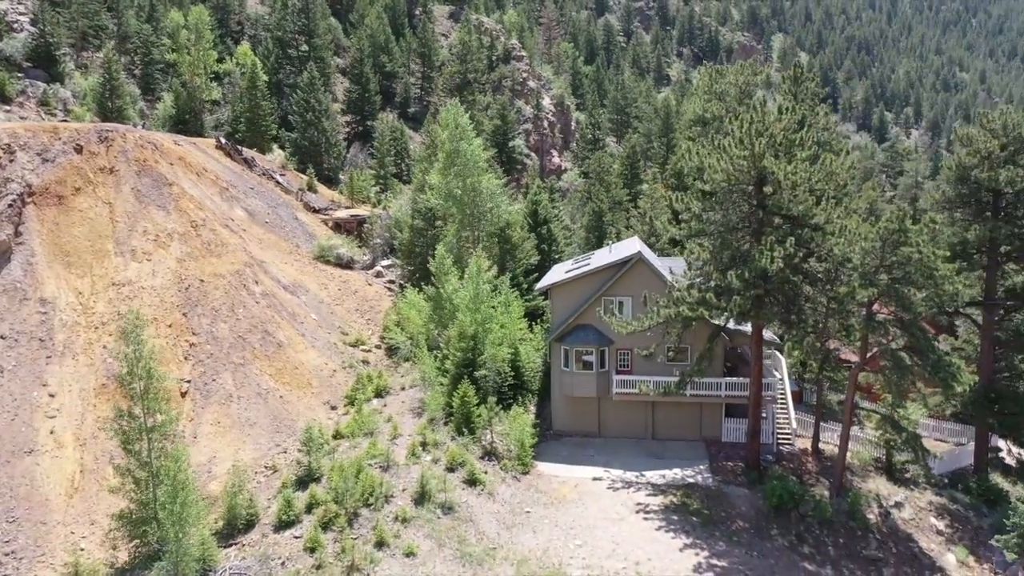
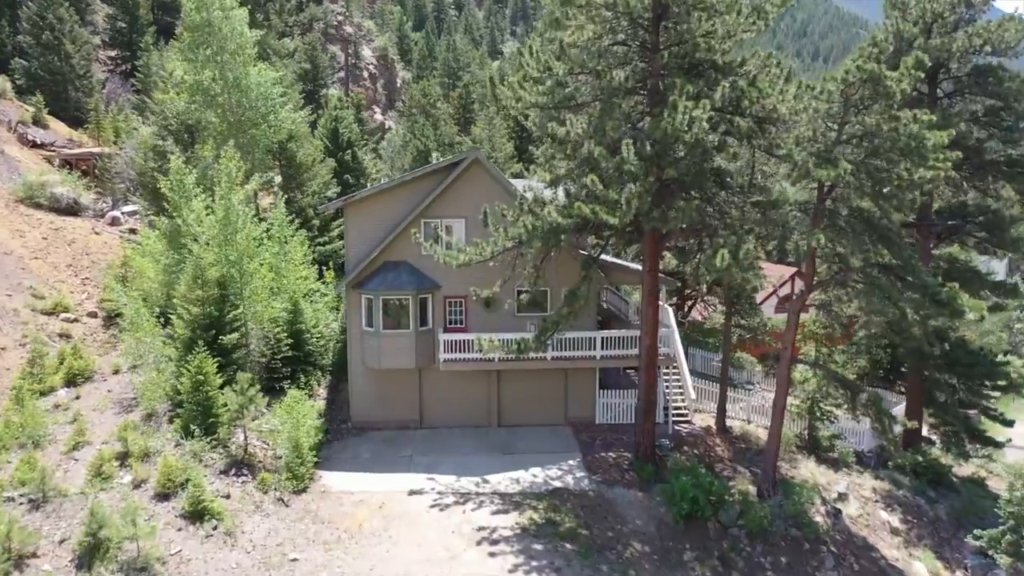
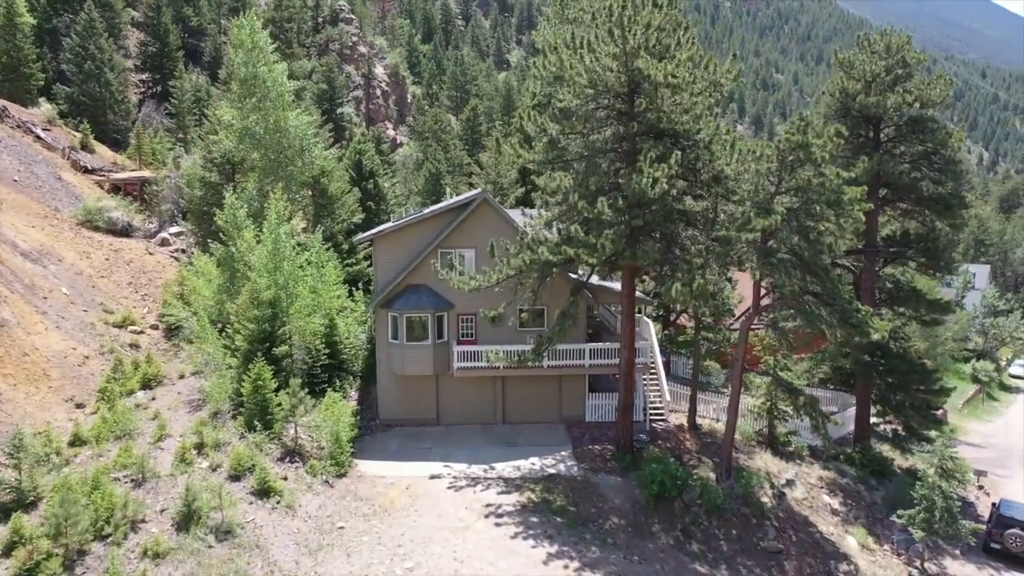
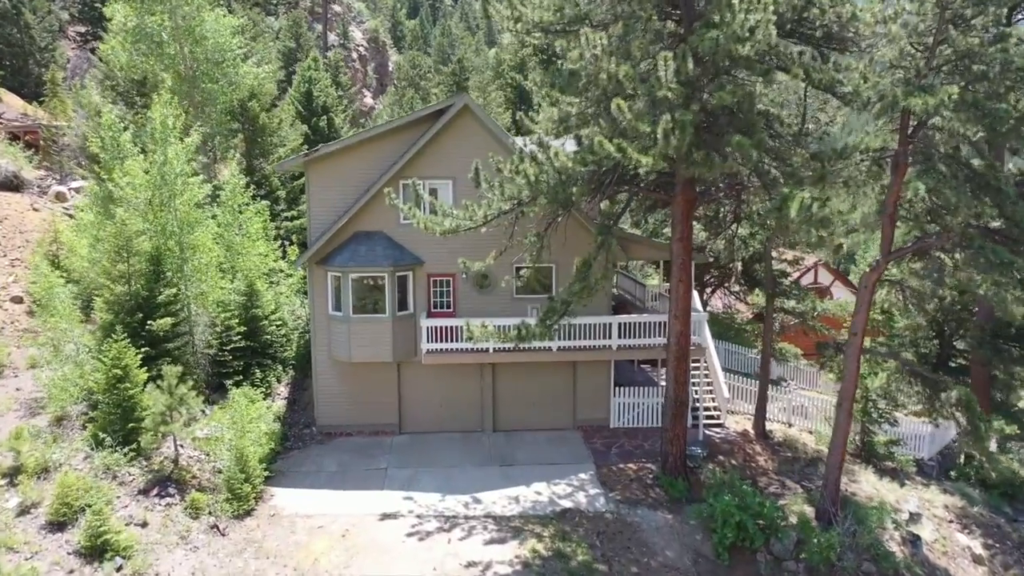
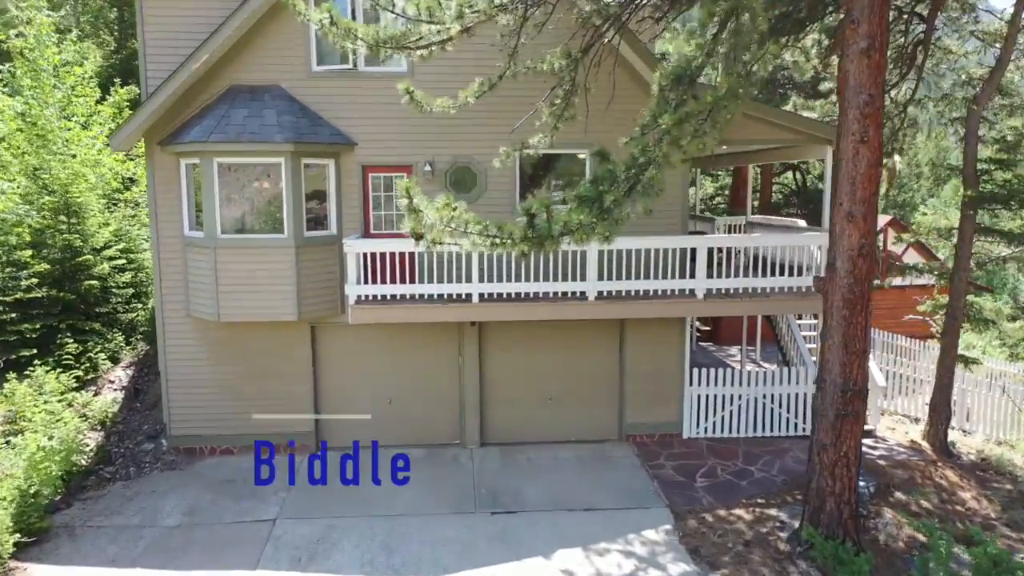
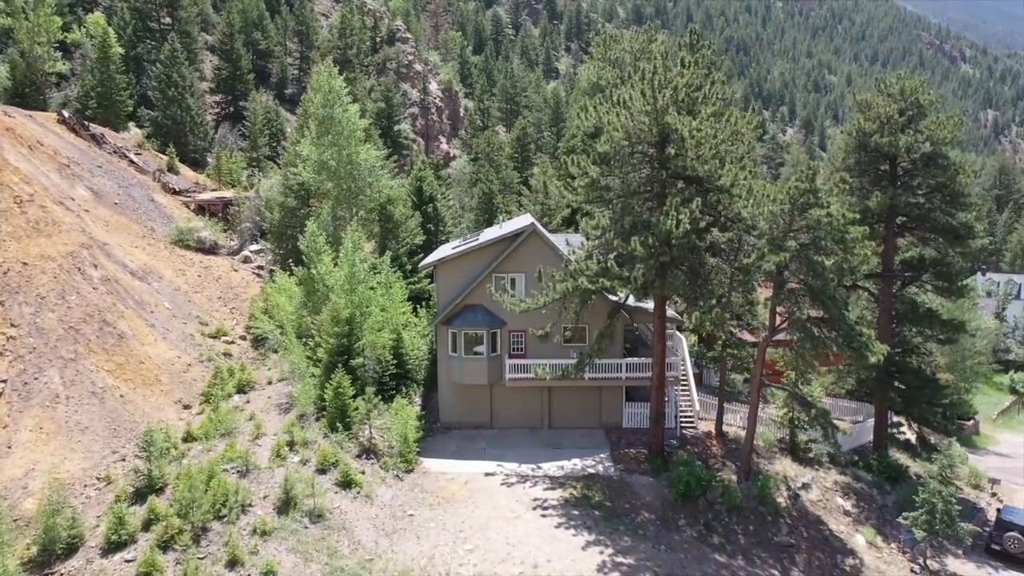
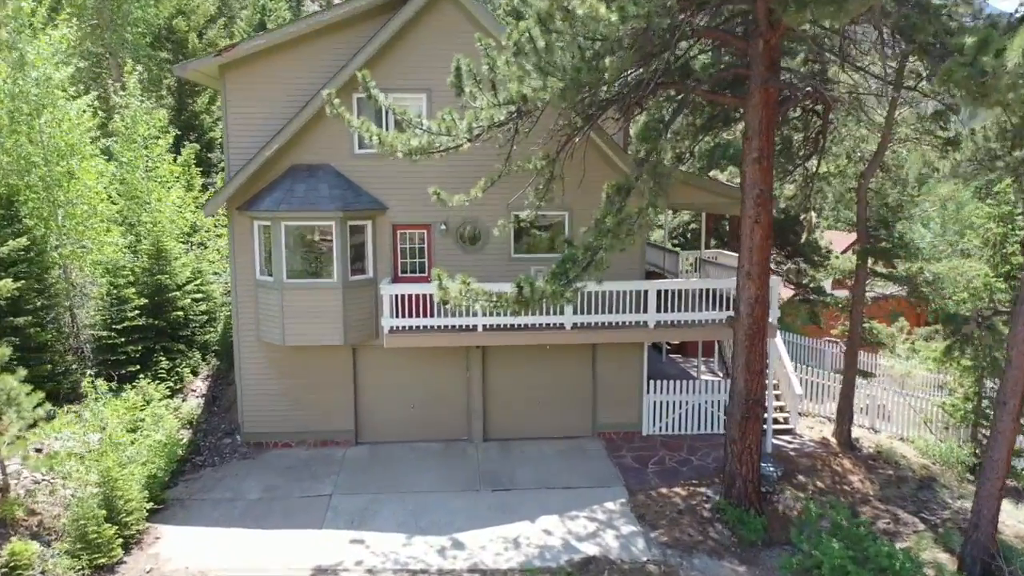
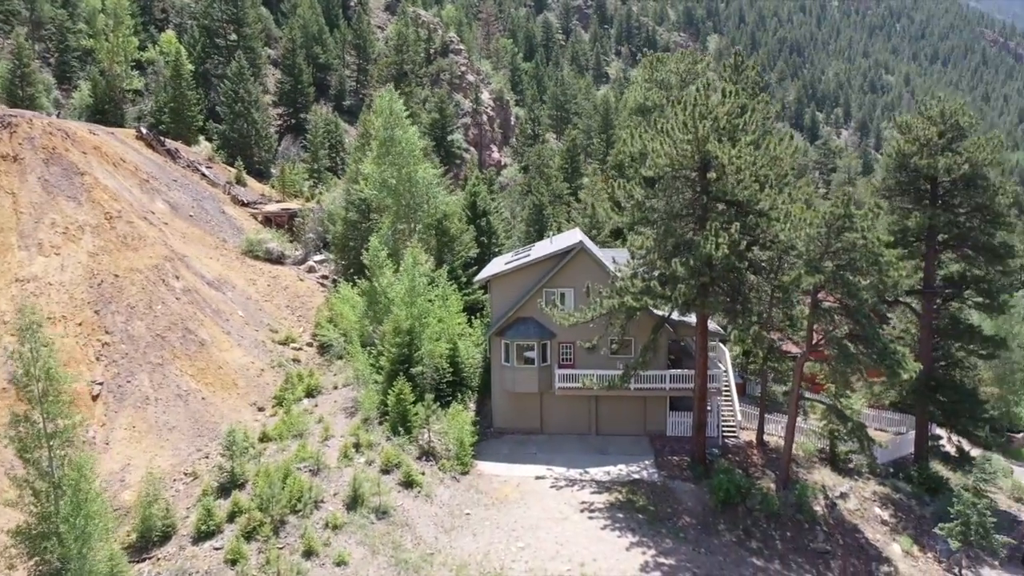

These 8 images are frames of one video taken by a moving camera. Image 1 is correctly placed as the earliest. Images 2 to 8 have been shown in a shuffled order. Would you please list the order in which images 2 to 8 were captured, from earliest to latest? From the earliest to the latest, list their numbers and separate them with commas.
8, 6, 3, 2, 4, 7, 5
